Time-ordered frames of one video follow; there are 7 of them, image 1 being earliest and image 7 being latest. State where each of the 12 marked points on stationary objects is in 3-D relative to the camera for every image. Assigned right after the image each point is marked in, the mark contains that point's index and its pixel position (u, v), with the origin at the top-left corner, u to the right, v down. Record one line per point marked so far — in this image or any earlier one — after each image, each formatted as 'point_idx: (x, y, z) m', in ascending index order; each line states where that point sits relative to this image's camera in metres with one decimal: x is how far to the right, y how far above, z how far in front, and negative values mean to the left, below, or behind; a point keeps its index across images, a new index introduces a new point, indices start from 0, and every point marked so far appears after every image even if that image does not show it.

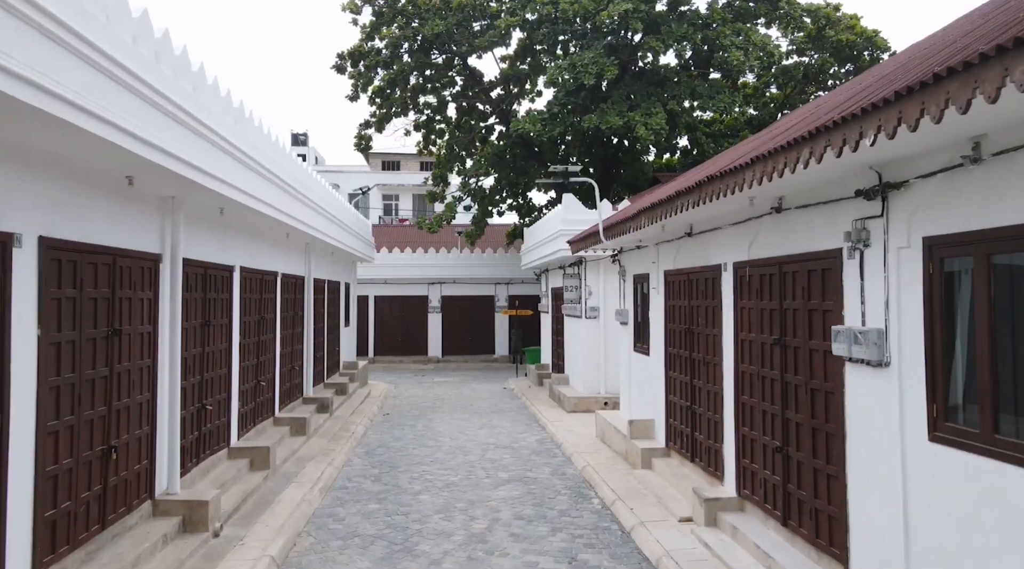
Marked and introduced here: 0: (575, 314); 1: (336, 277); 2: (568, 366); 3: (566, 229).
0: (+1.1, -0.5, +13.7) m
1: (-3.3, +0.1, +15.3) m
2: (+1.0, -1.5, +14.4) m
3: (+0.8, +0.9, +12.7) m
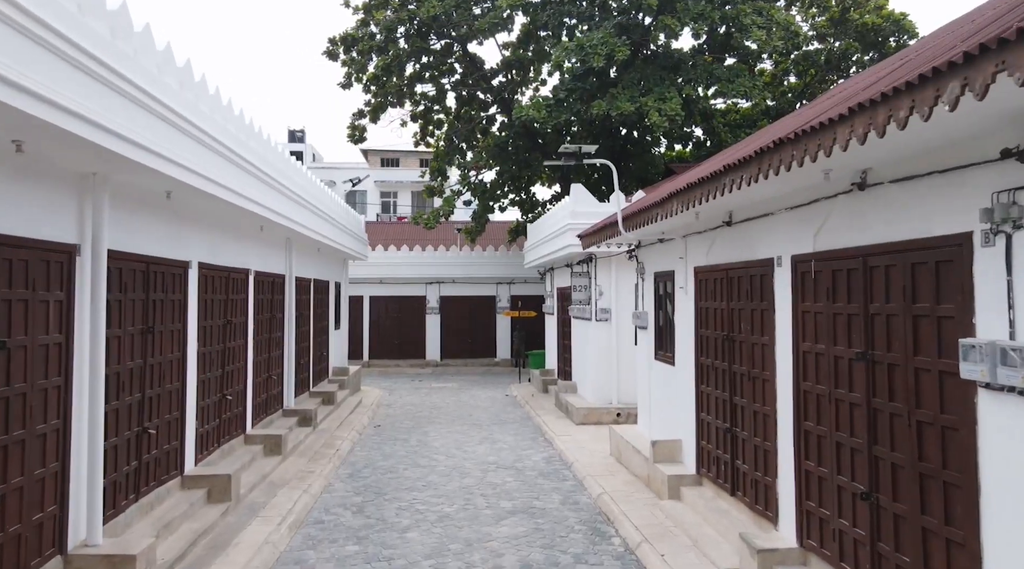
0: (+1.1, -0.5, +12.5) m
1: (-3.3, +0.1, +14.1) m
2: (+1.1, -1.5, +13.3) m
3: (+0.9, +0.9, +11.6) m
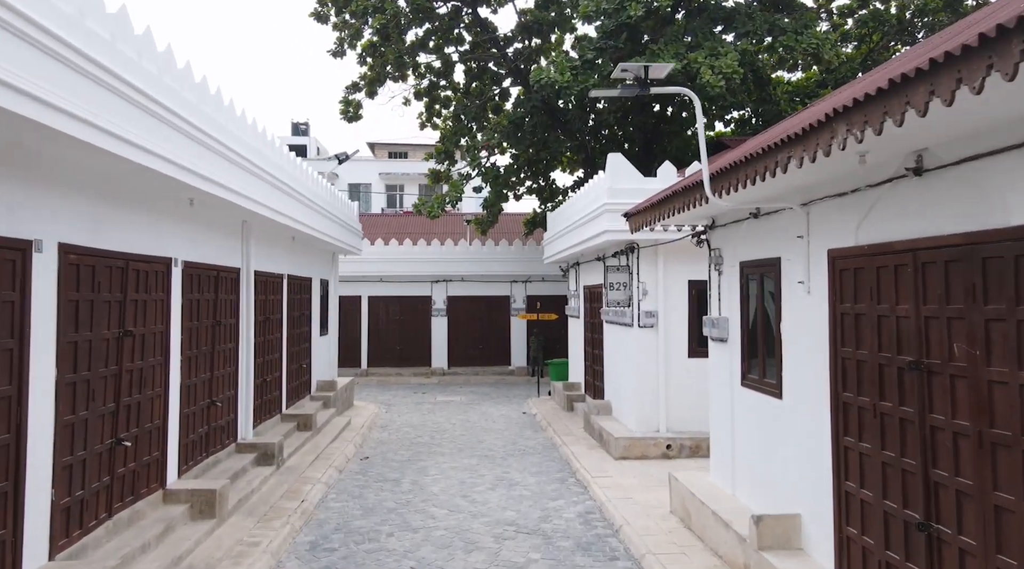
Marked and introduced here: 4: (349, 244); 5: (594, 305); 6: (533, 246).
0: (+1.4, -0.5, +10.1) m
1: (-3.0, +0.2, +11.8) m
2: (+1.3, -1.5, +10.8) m
3: (+1.1, +0.9, +9.1) m
4: (-2.9, +0.7, +14.8) m
5: (+1.3, -0.3, +12.2) m
6: (+0.5, +0.9, +19.2) m
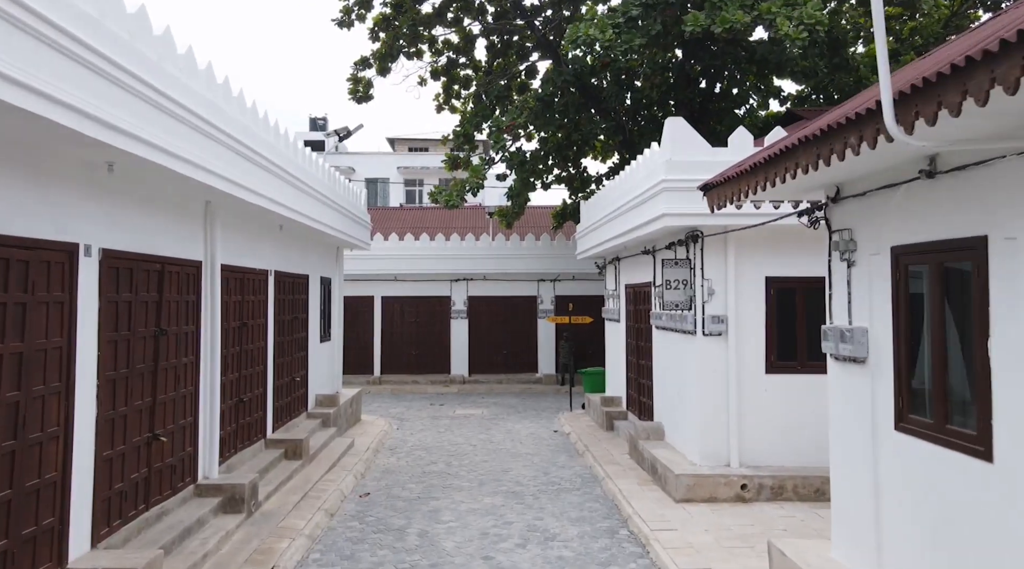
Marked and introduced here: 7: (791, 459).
0: (+1.7, -0.5, +8.2) m
1: (-2.6, +0.2, +10.0) m
2: (+1.7, -1.4, +9.0) m
3: (+1.4, +1.0, +7.3) m
4: (-2.5, +0.7, +13.1) m
5: (+1.6, -0.3, +10.4) m
6: (+1.1, +0.9, +17.4) m
7: (+2.6, -1.6, +7.5) m
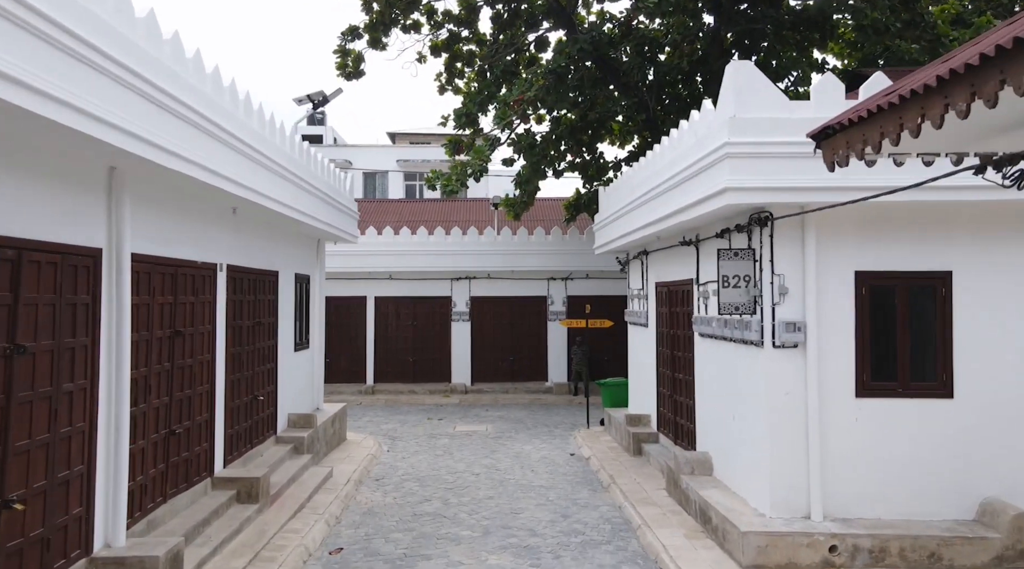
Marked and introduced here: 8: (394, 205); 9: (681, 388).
0: (+1.8, -0.4, +6.5) m
1: (-2.5, +0.2, +8.3) m
2: (+1.8, -1.4, +7.2) m
3: (+1.5, +1.0, +5.5) m
4: (-2.3, +0.8, +11.3) m
5: (+1.8, -0.3, +8.6) m
6: (+1.2, +0.9, +15.6) m
7: (+2.7, -1.6, +5.8) m
8: (-2.8, +1.8, +19.0) m
9: (+1.8, -1.1, +8.6) m
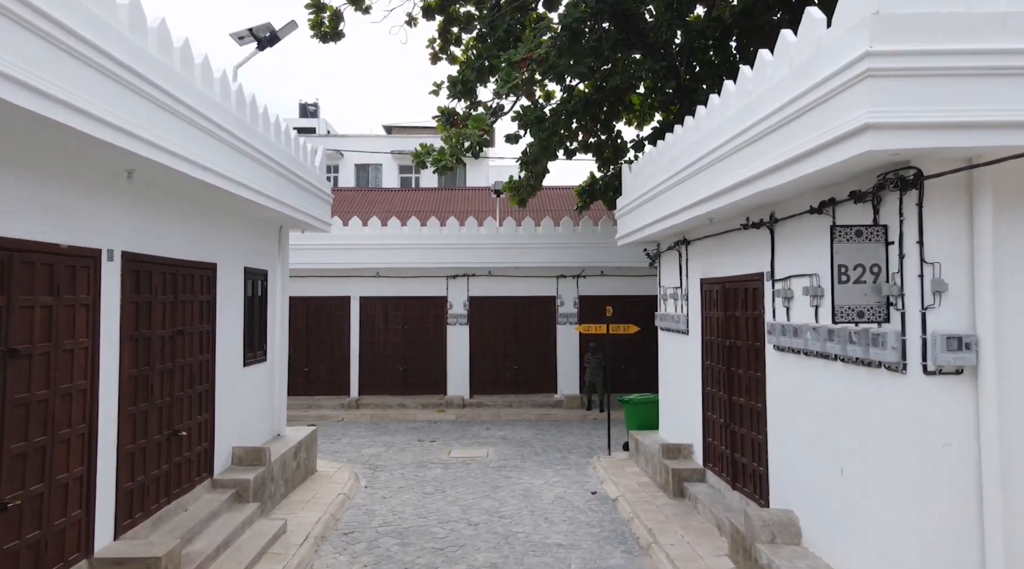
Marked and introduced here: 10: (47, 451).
0: (+1.8, -0.4, +4.4) m
1: (-2.4, +0.3, +6.3) m
2: (+1.8, -1.4, +5.2) m
3: (+1.6, +1.0, +3.5) m
4: (-2.3, +0.8, +9.3) m
5: (+1.8, -0.2, +6.6) m
6: (+1.3, +1.0, +13.6) m
7: (+2.8, -1.6, +3.7) m
8: (-2.7, +1.9, +17.0) m
9: (+1.8, -1.1, +6.5) m
10: (-2.4, -0.8, +4.1) m
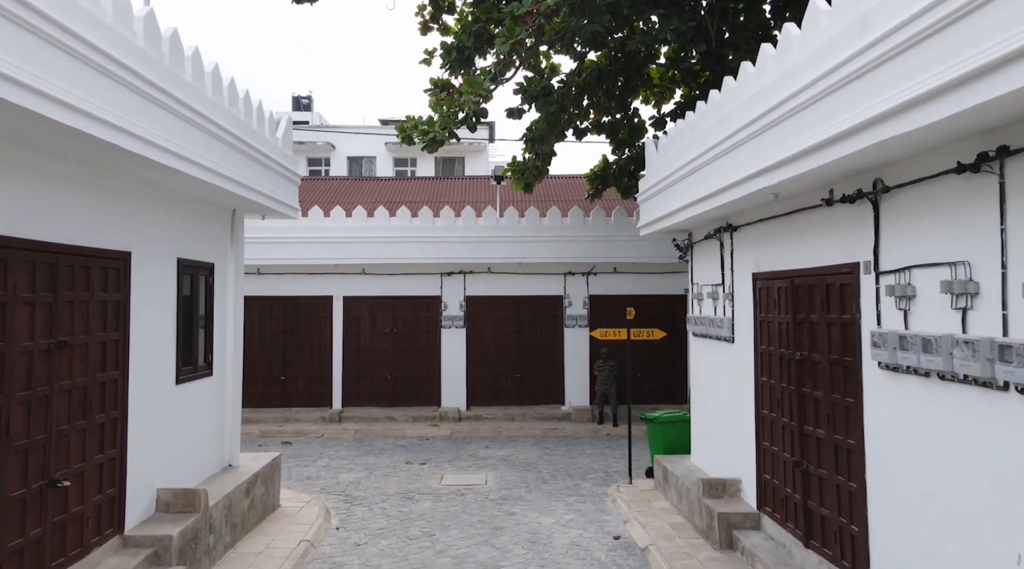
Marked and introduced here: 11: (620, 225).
0: (+1.9, -0.4, +2.9) m
1: (-2.4, +0.3, +4.7) m
2: (+1.9, -1.3, +3.6) m
3: (+1.6, +1.0, +1.9) m
4: (-2.2, +0.8, +7.7) m
5: (+1.9, -0.2, +5.0) m
6: (+1.3, +1.0, +12.0) m
7: (+2.8, -1.5, +2.1) m
8: (-2.6, +1.9, +15.4) m
9: (+1.9, -1.0, +4.9) m
10: (-2.4, -0.8, +2.5) m
11: (+1.6, +0.9, +12.1) m
